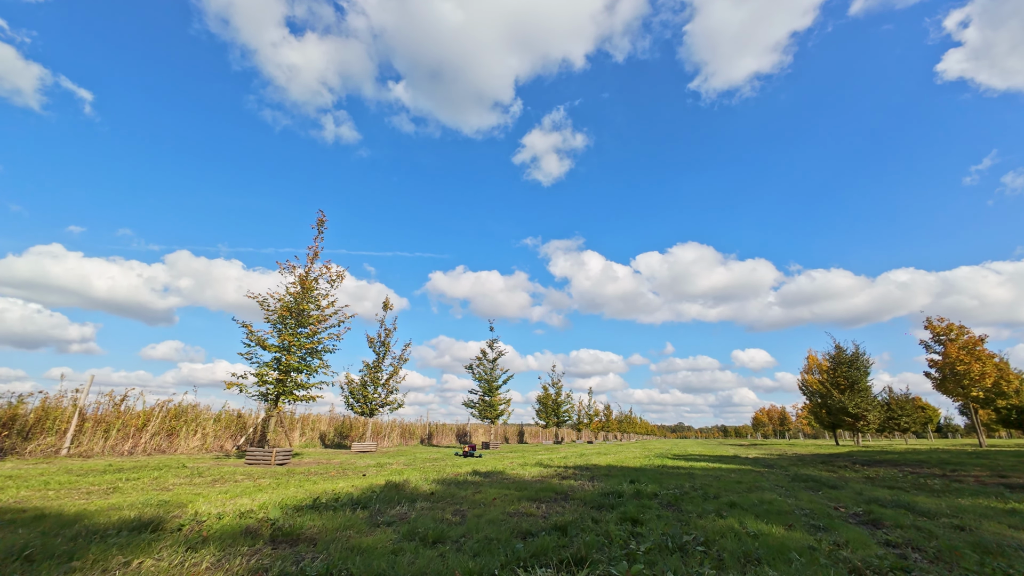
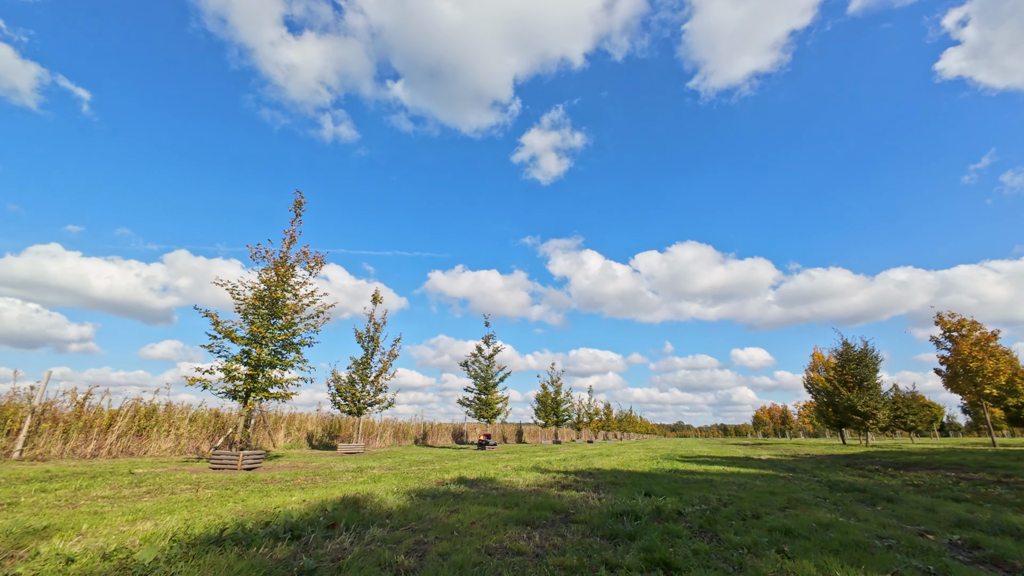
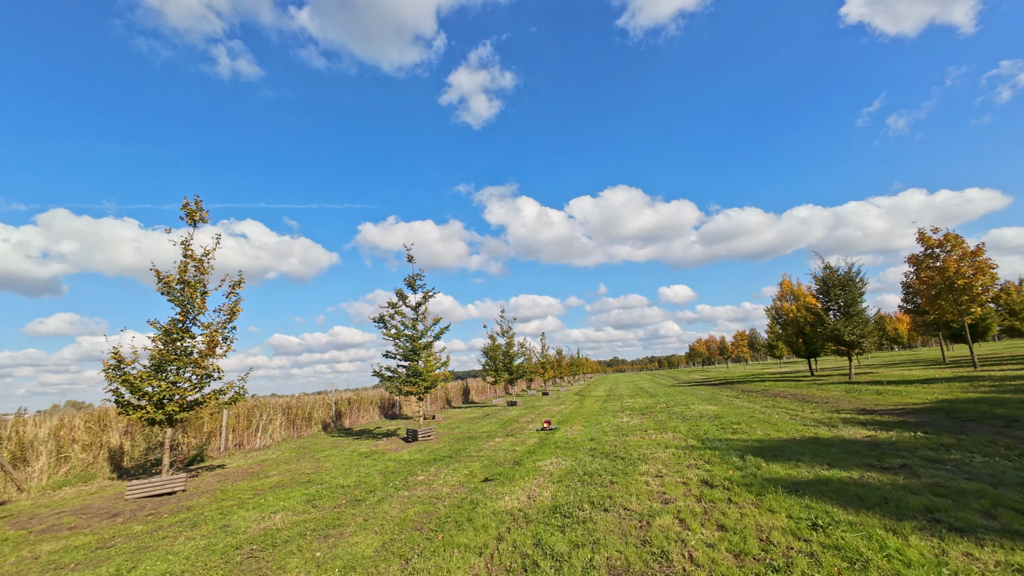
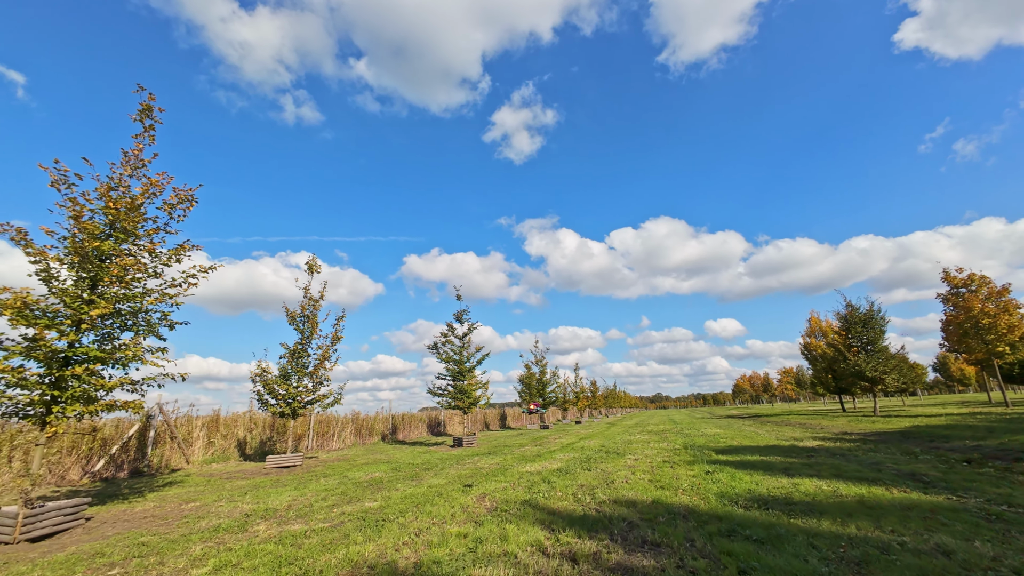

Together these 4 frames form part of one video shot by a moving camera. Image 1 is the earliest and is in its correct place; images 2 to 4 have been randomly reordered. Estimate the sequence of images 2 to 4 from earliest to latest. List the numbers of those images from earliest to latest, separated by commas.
2, 4, 3
